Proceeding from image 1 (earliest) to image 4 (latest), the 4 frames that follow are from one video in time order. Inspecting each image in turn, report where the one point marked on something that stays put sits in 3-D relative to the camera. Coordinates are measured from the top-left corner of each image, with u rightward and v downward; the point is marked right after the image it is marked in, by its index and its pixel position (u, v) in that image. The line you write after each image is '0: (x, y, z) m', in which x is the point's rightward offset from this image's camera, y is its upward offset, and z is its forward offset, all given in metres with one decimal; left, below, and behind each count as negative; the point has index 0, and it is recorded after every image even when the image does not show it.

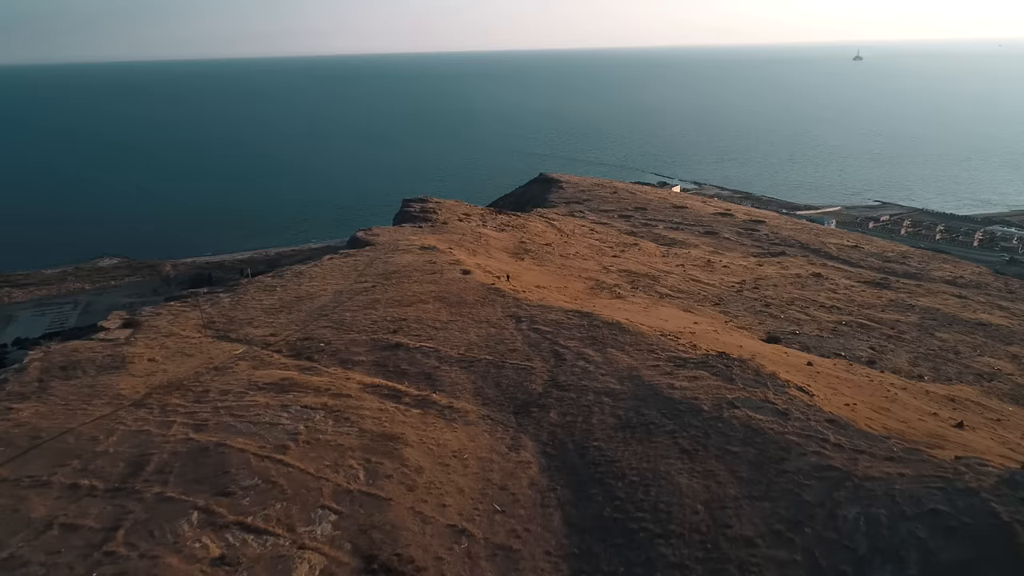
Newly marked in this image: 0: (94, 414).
0: (-4.9, -1.5, +10.3) m
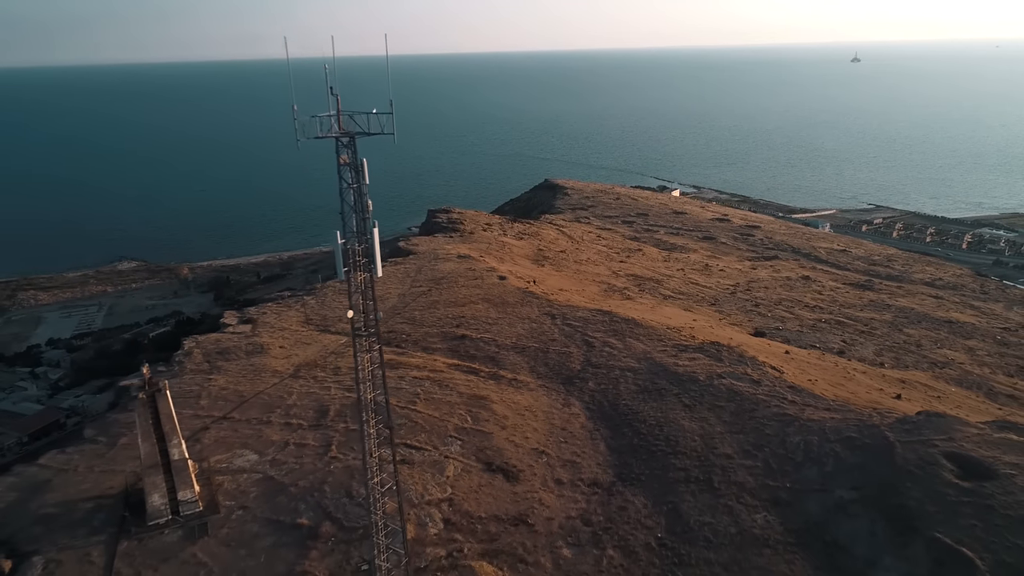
0: (-4.1, -1.6, +14.4) m
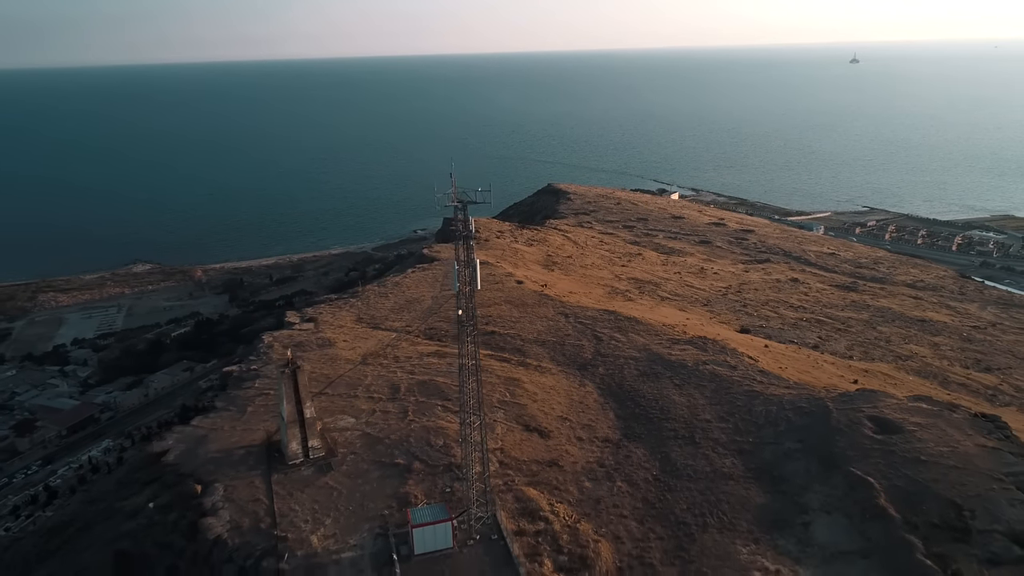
0: (-3.5, -1.7, +18.1) m
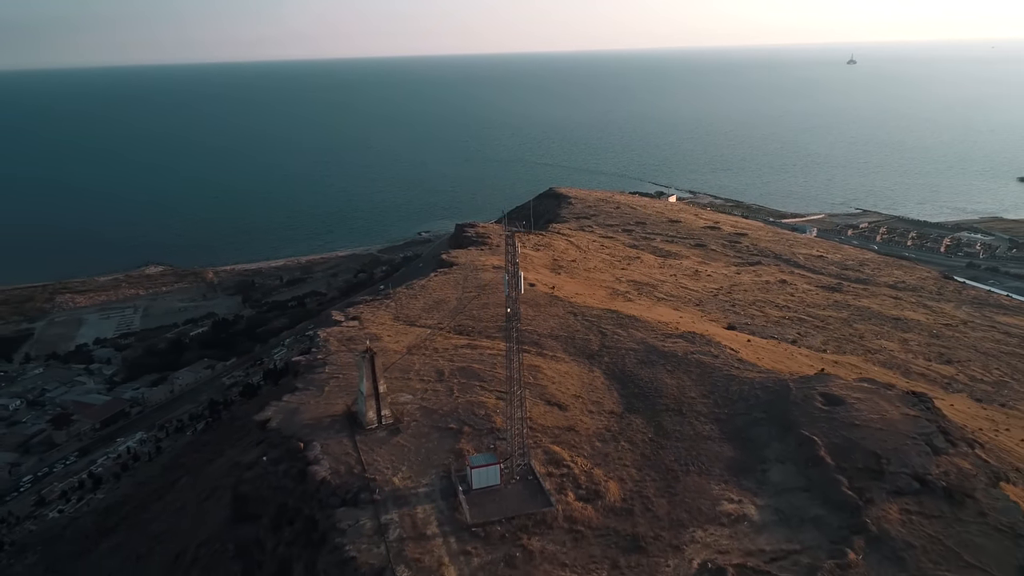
0: (-3.0, -1.7, +21.9) m
